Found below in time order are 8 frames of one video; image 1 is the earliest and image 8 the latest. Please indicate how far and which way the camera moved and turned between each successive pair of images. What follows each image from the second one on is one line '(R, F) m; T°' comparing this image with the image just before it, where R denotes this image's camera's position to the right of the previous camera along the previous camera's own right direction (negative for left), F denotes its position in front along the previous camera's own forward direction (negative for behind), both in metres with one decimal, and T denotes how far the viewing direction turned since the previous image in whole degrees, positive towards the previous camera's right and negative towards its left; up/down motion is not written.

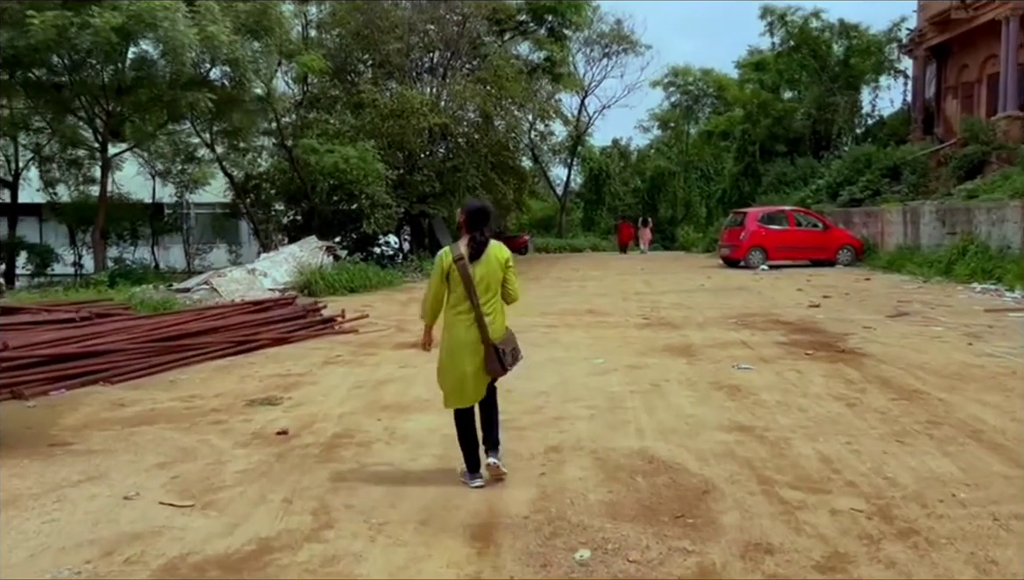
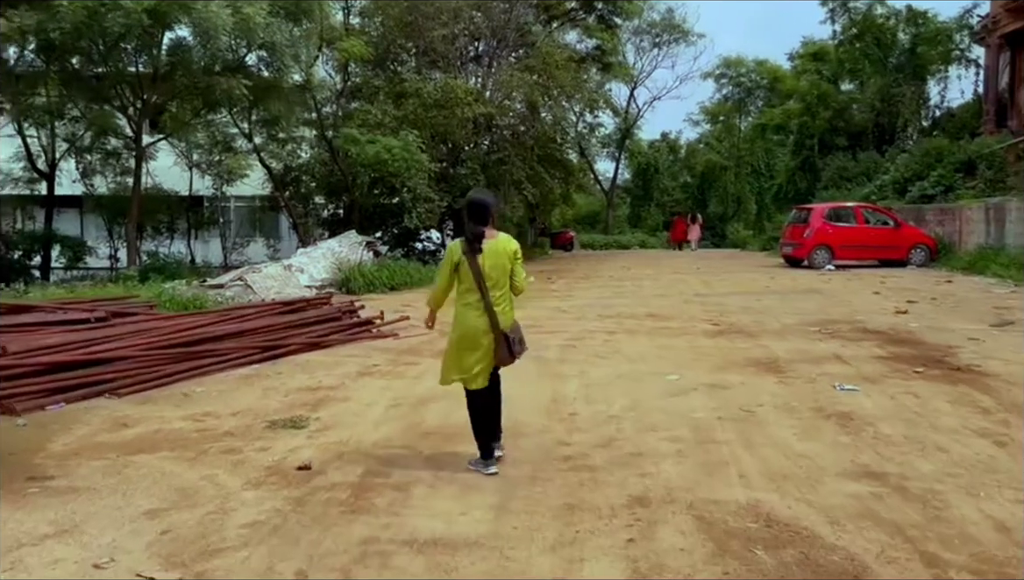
(-0.2, +1.0) m; -3°
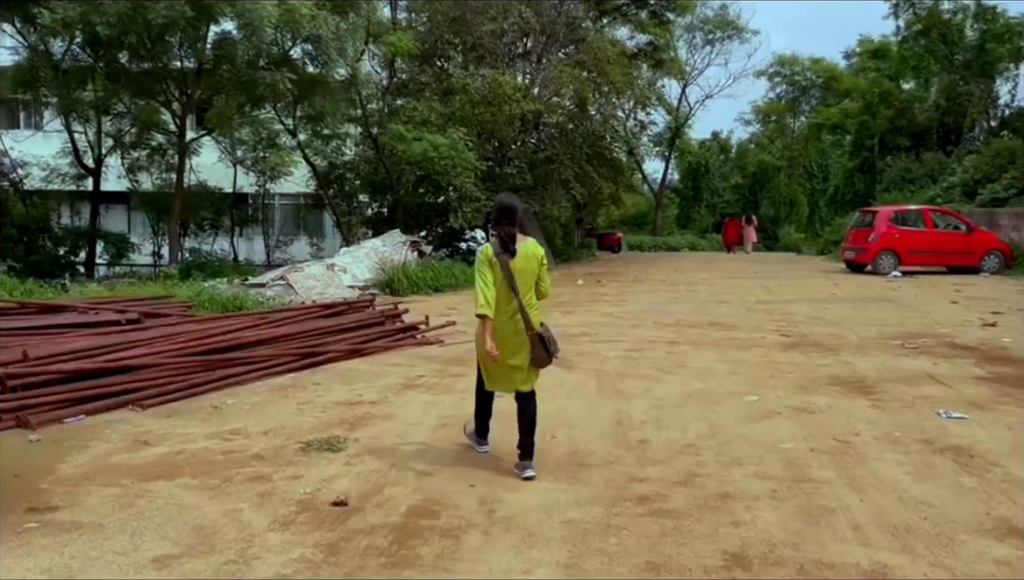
(-0.1, +0.6) m; -3°
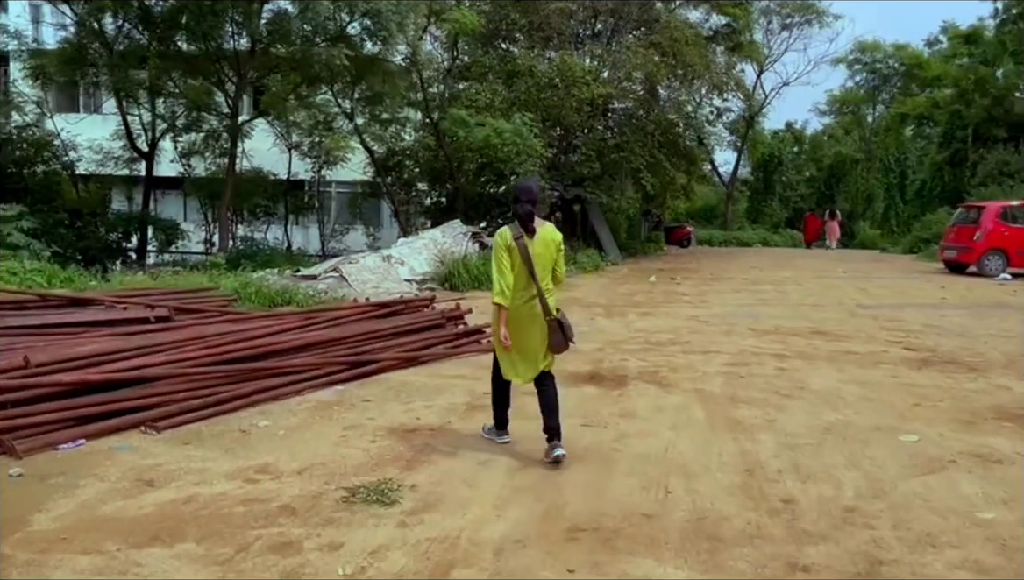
(-0.2, +1.1) m; -4°
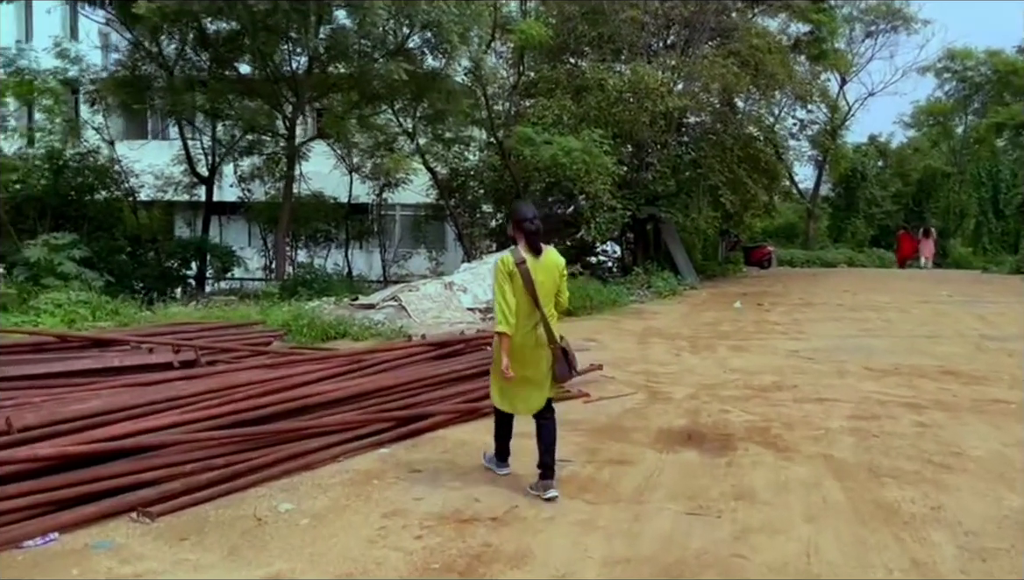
(-0.1, +1.0) m; -4°
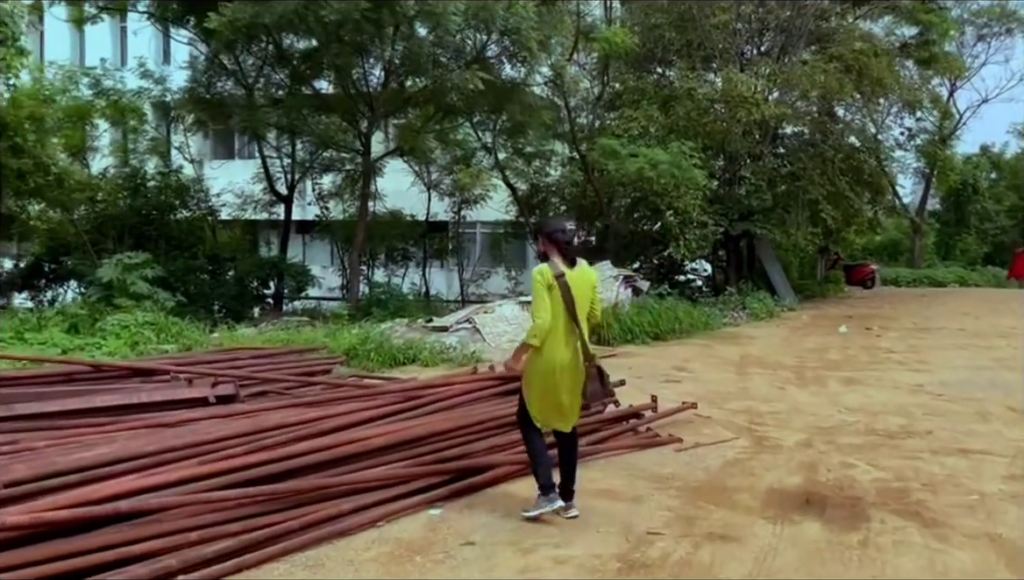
(0.0, +0.8) m; -6°
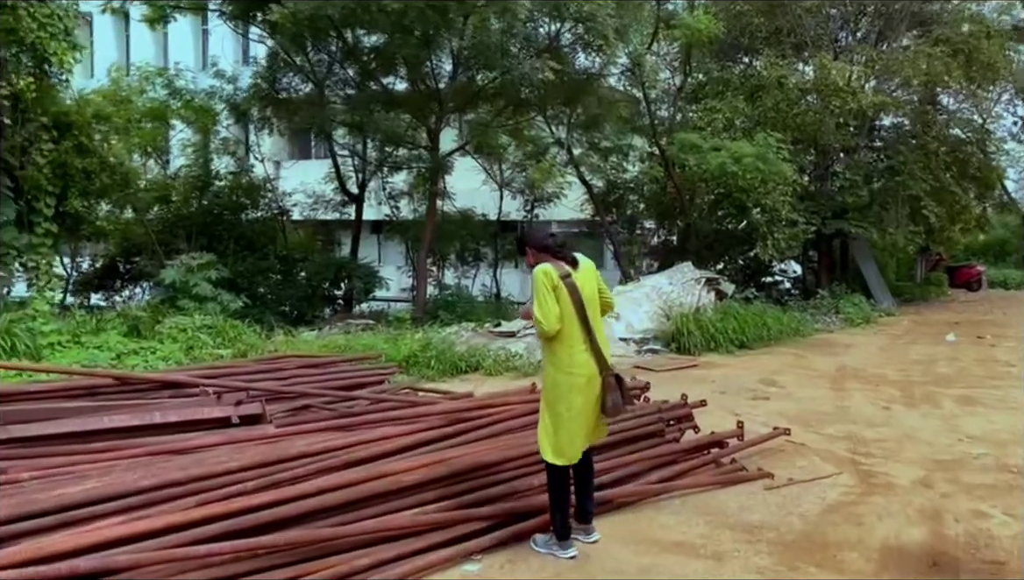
(+0.1, +0.7) m; -5°
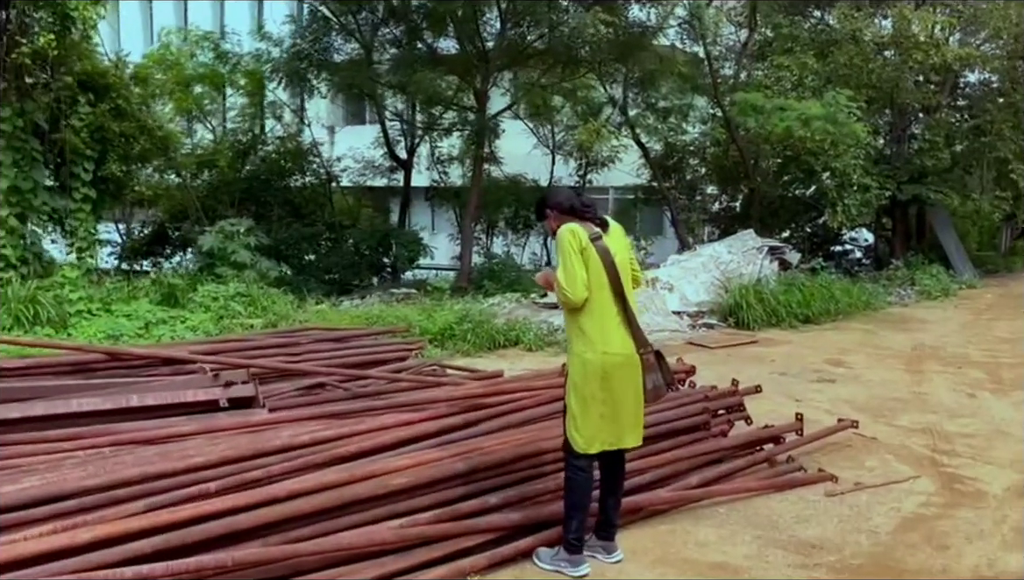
(+0.2, +0.6) m; -4°
